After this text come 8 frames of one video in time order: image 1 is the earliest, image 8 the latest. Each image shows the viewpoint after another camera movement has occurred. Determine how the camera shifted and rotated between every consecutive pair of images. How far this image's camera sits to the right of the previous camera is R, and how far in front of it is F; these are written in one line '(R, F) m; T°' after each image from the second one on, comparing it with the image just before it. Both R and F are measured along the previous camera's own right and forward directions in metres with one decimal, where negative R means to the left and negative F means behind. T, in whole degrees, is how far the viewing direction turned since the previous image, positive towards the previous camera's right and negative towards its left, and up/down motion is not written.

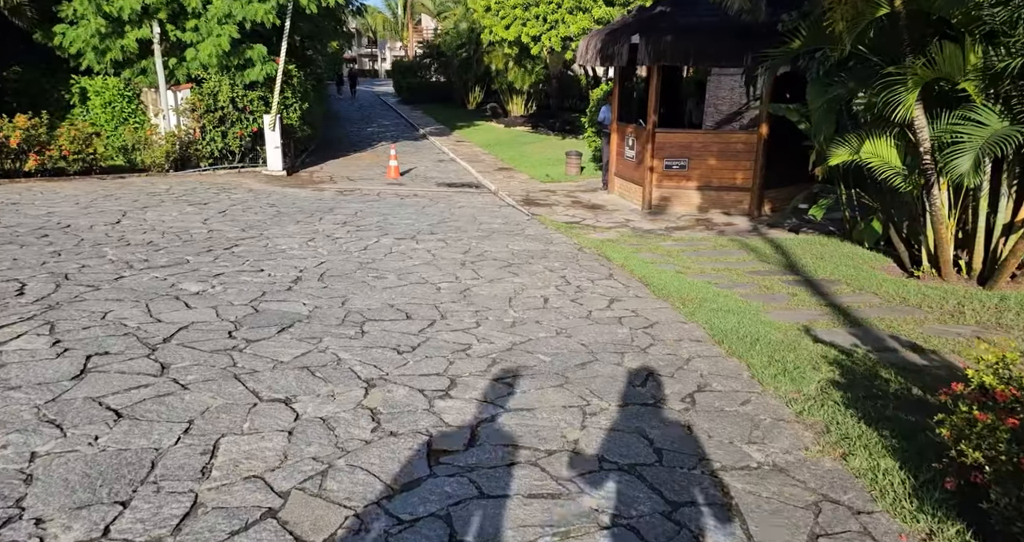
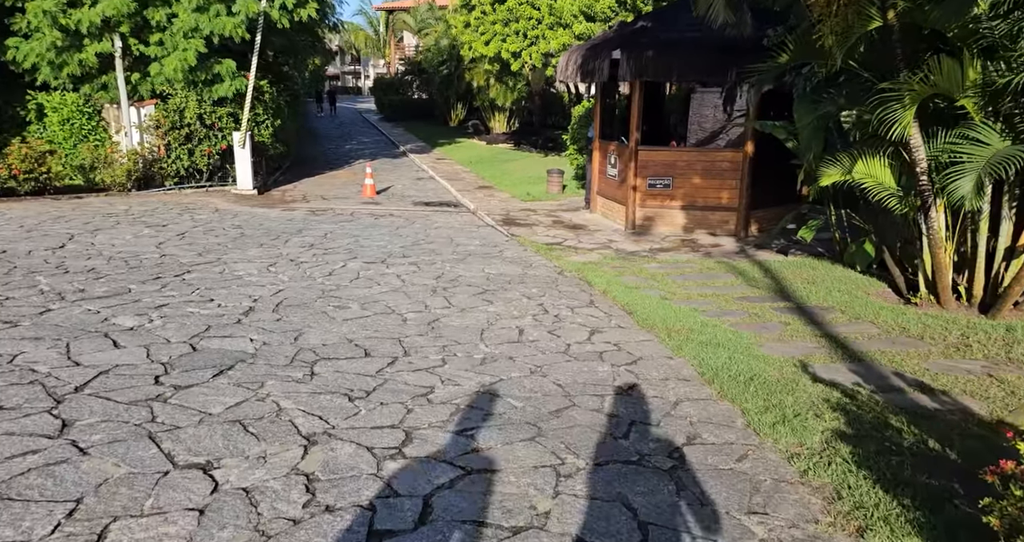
(+0.1, +0.5) m; +1°
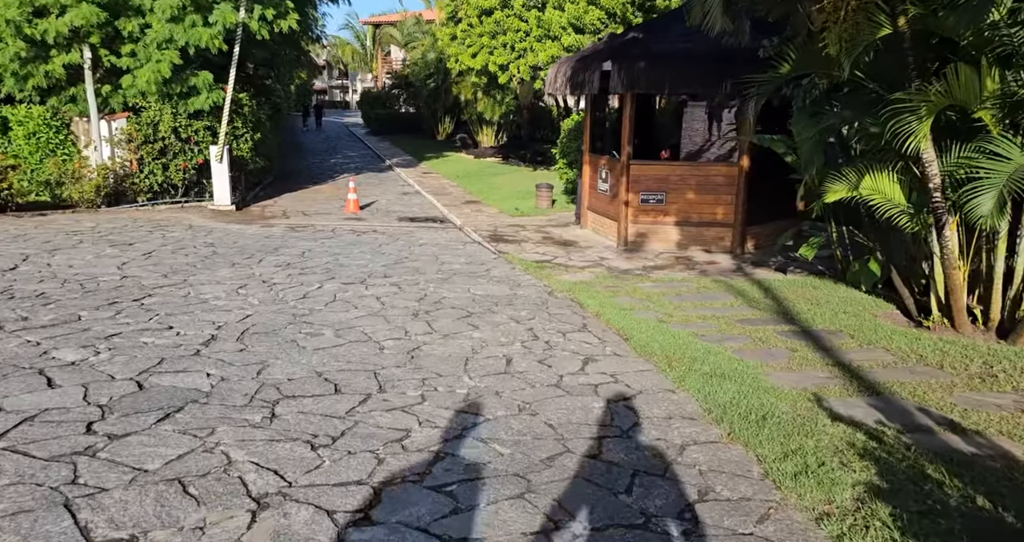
(0.0, +0.5) m; +1°
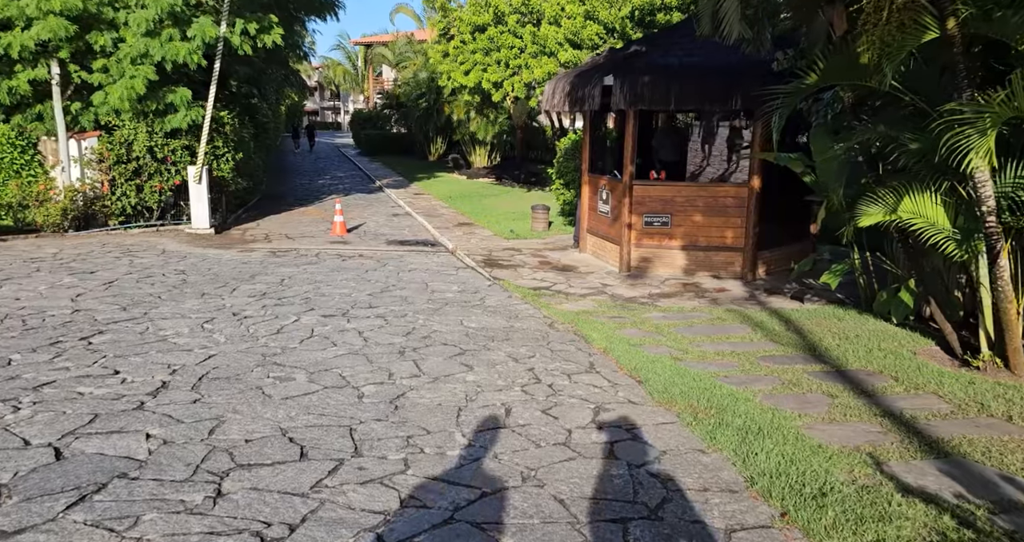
(0.0, +0.8) m; +1°
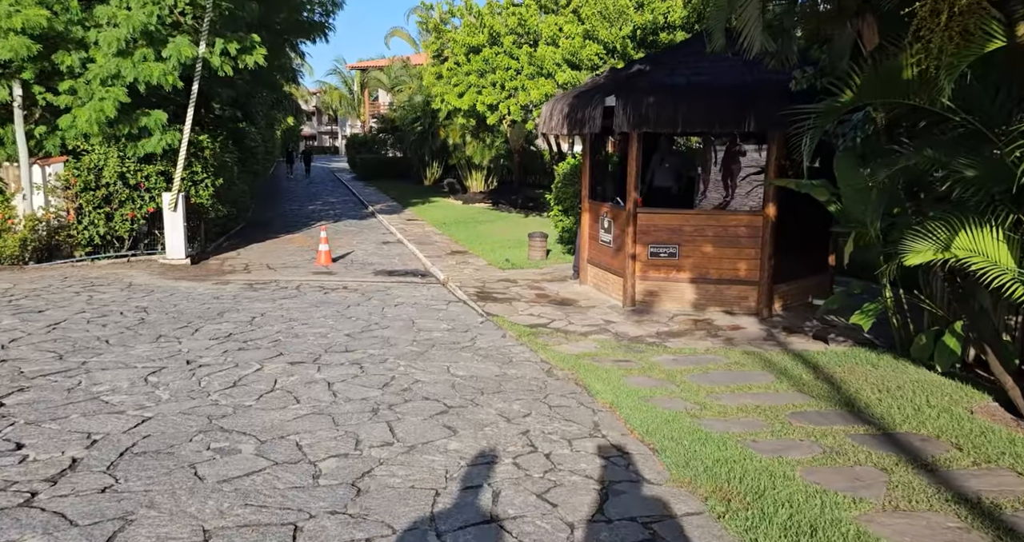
(+0.1, +0.9) m; 0°
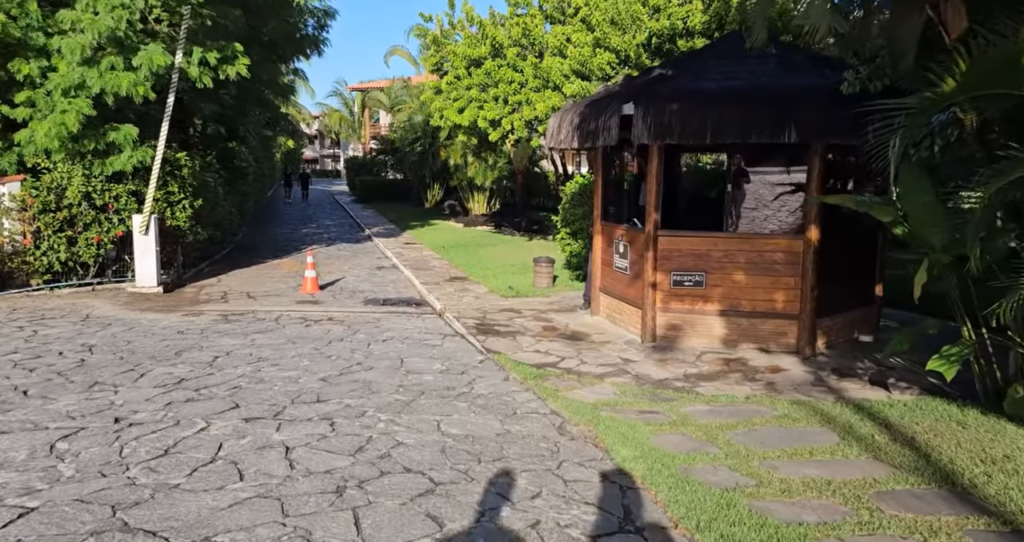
(0.0, +1.3) m; 0°
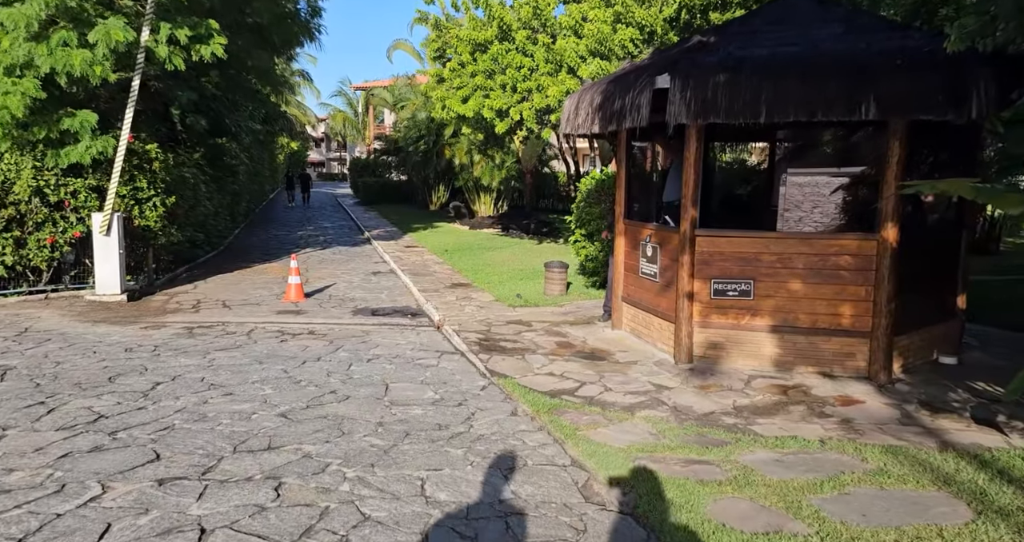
(0.0, +1.5) m; -1°
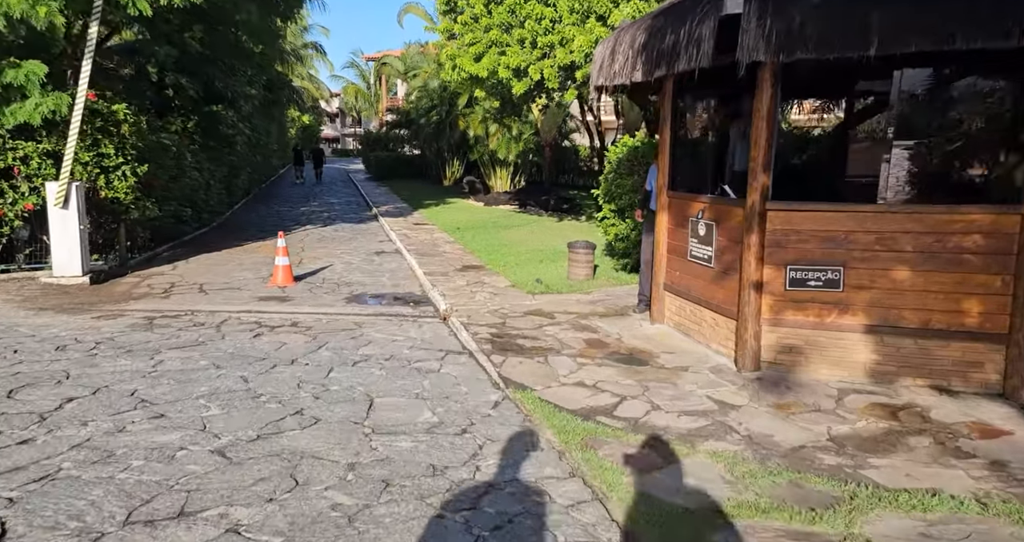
(0.0, +1.6) m; -1°
